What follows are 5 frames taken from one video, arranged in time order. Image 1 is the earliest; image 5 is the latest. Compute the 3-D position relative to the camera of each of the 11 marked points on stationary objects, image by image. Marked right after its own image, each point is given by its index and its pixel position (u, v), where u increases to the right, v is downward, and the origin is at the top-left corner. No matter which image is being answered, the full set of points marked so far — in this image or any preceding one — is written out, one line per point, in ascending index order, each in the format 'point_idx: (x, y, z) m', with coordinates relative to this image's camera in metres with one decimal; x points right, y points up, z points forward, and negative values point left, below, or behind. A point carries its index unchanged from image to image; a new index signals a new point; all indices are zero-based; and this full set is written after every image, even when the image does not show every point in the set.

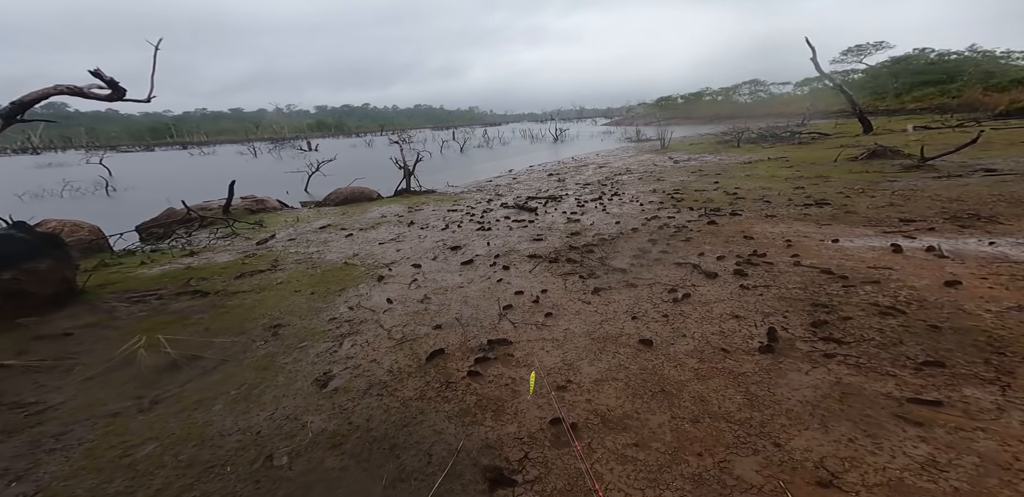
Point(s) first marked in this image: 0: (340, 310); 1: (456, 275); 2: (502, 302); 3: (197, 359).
0: (-1.9, -0.7, +4.6) m
1: (-0.7, -0.4, +5.1) m
2: (-0.1, -0.6, +4.4) m
3: (-2.9, -1.1, +4.1) m
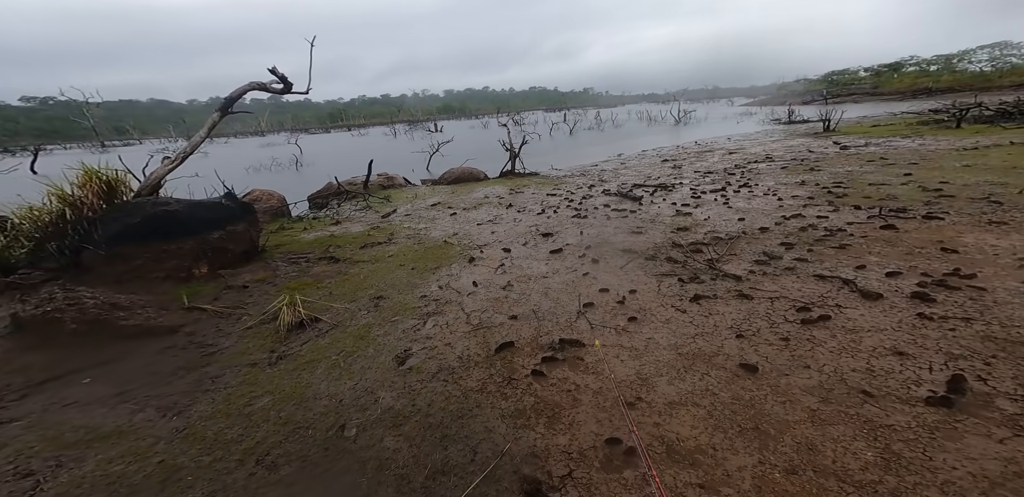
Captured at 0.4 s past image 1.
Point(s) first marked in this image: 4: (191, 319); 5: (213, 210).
0: (-0.9, -0.5, +4.9) m
1: (+0.4, -0.2, +4.9) m
2: (+0.7, -0.5, +4.1) m
3: (-2.1, -0.8, +4.7) m
4: (-3.5, -0.8, +4.8) m
5: (-4.3, +0.6, +6.2) m
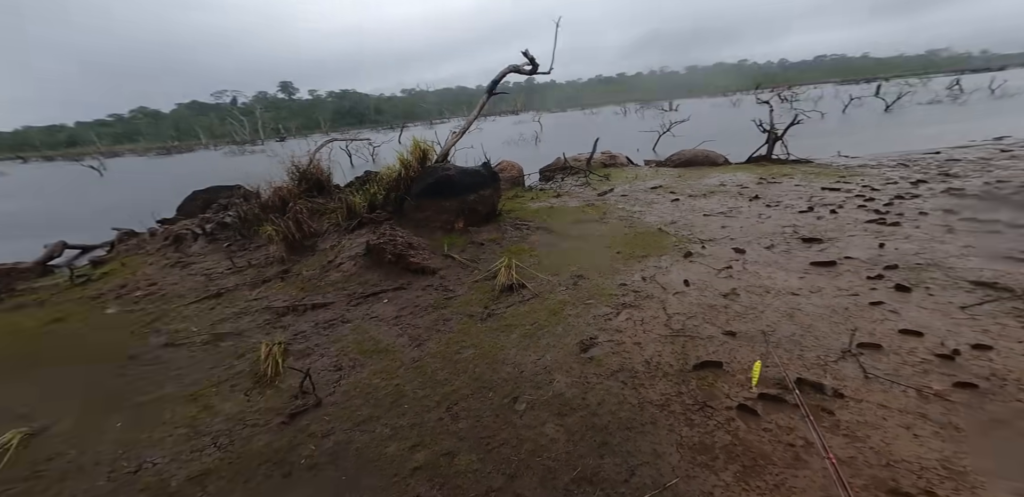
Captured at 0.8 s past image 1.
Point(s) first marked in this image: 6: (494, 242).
0: (+1.3, -0.4, +4.5) m
1: (+2.5, -0.3, +3.9) m
2: (+2.3, -0.6, +3.0) m
3: (+0.2, -0.5, +5.0) m
4: (-0.9, -0.2, +5.7) m
5: (-0.7, +1.2, +7.3) m
6: (-0.3, +0.1, +6.7) m
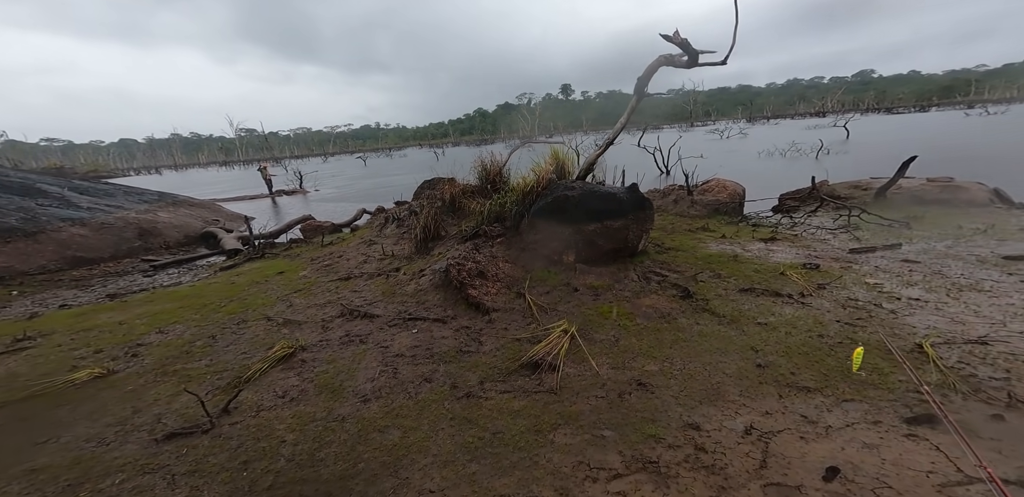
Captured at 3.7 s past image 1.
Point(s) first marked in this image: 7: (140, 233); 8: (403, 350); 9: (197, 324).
0: (+1.1, -1.1, +2.7) m
1: (+1.7, -1.2, +1.5) m
2: (+1.0, -1.5, +0.9) m
3: (+0.4, -1.1, +3.7) m
4: (0.0, -0.7, +4.9) m
5: (+1.3, +0.7, +6.0) m
6: (+1.1, -0.5, +5.4) m
7: (-10.0, +0.4, +11.3) m
8: (-1.1, -1.0, +4.1) m
9: (-3.6, -0.9, +4.8) m
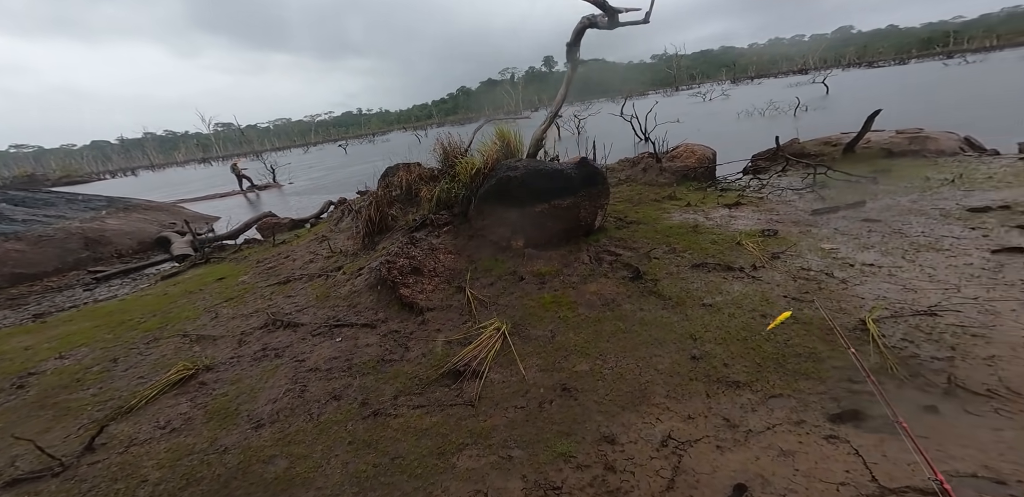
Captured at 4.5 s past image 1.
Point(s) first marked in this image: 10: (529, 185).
0: (+0.4, -1.1, +2.4) m
1: (+1.1, -1.2, +1.2) m
2: (+0.5, -1.5, +0.6) m
3: (-0.3, -1.0, +3.4) m
4: (-0.7, -0.6, +4.6) m
5: (+0.5, +0.9, +5.6) m
6: (+0.3, -0.3, +5.0) m
7: (-10.8, +0.2, +10.7) m
8: (-1.7, -1.0, +3.8) m
9: (-4.3, -1.0, +4.4) m
10: (+0.2, +0.8, +5.6) m
